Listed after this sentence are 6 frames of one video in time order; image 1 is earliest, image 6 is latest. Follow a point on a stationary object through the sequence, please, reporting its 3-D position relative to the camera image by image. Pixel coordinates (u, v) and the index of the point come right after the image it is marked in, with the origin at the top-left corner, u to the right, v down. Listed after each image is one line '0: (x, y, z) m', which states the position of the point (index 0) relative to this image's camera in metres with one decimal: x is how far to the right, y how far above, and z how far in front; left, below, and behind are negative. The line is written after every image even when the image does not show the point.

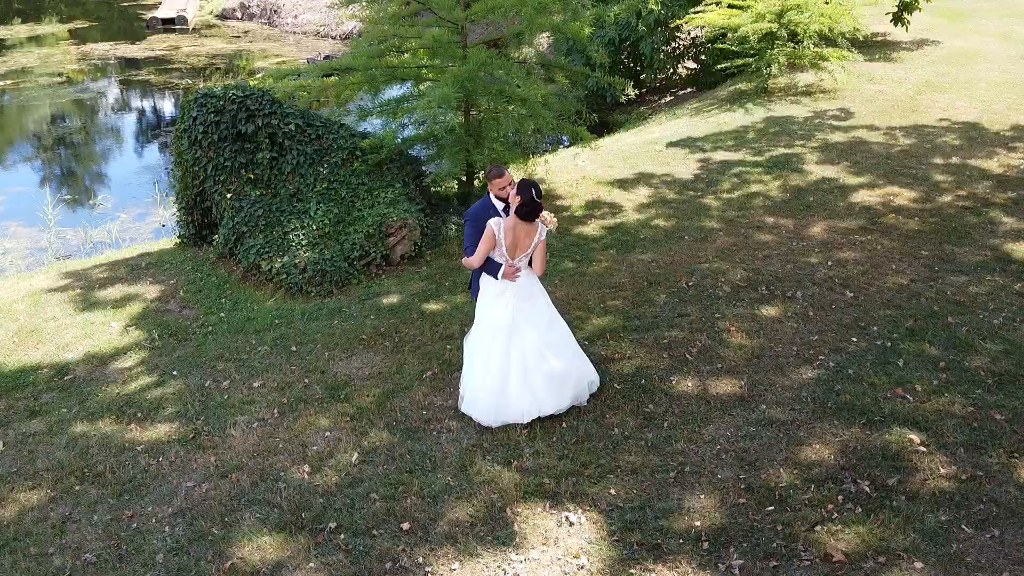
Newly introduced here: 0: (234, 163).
0: (-2.6, +1.2, +7.7) m
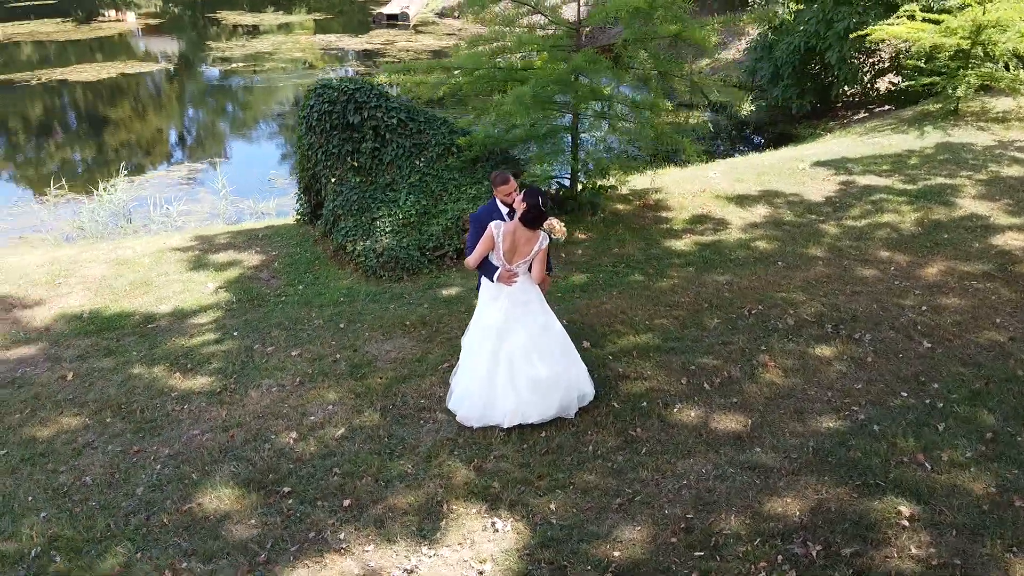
0: (-1.8, +1.4, +8.3) m
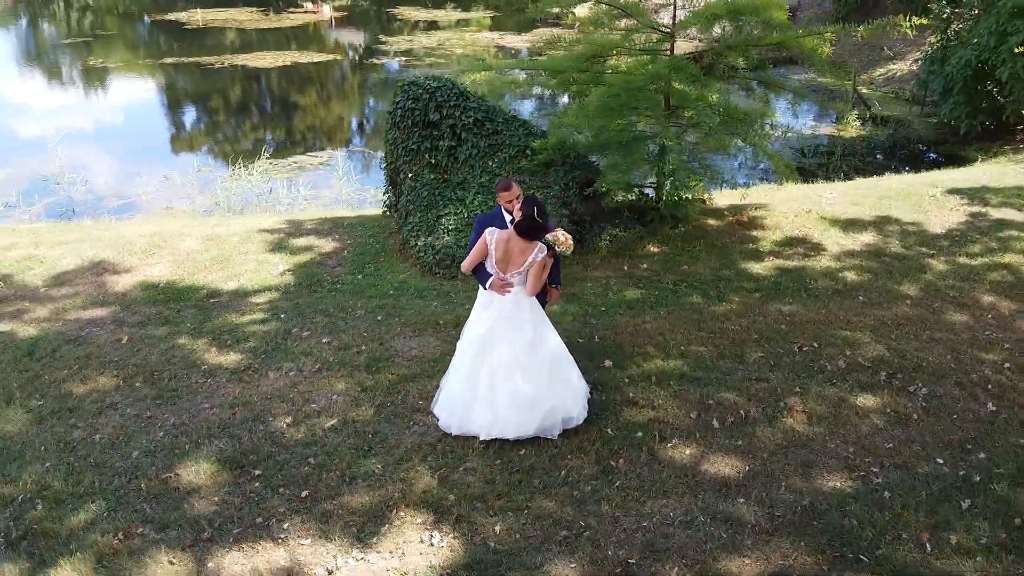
0: (-1.0, +1.5, +8.4) m
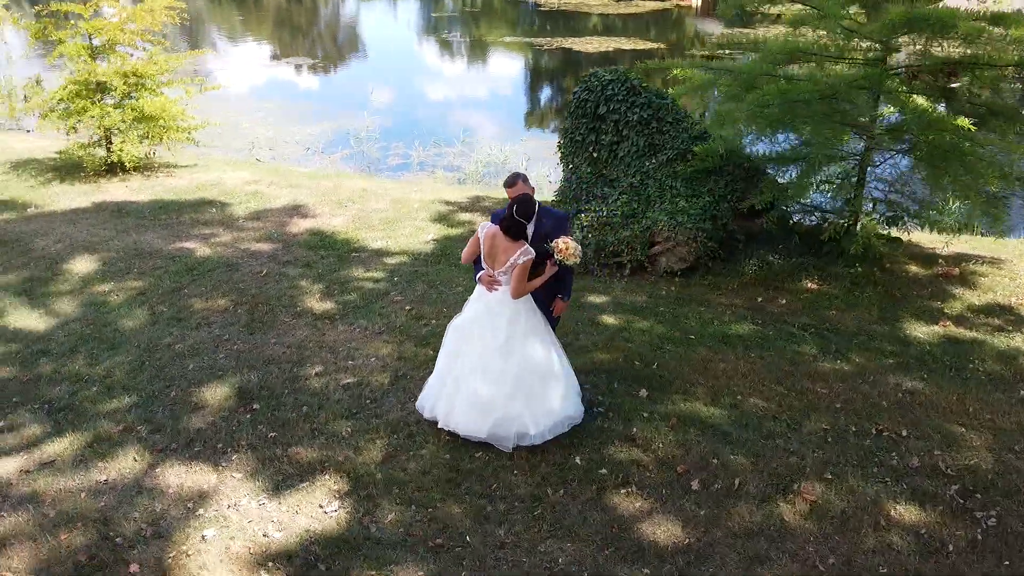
0: (+0.7, +1.5, +8.3) m
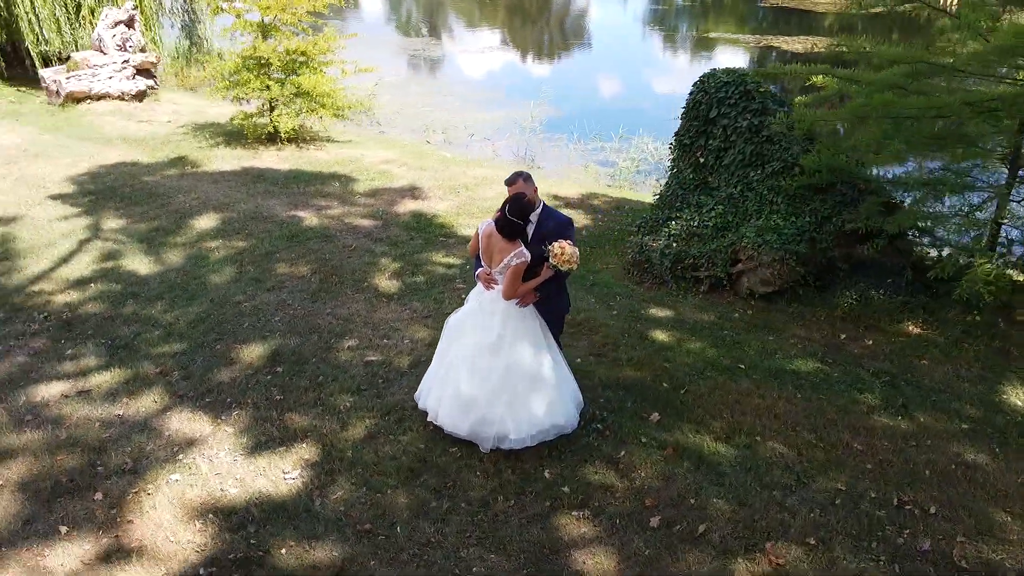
0: (+1.7, +1.4, +7.9) m
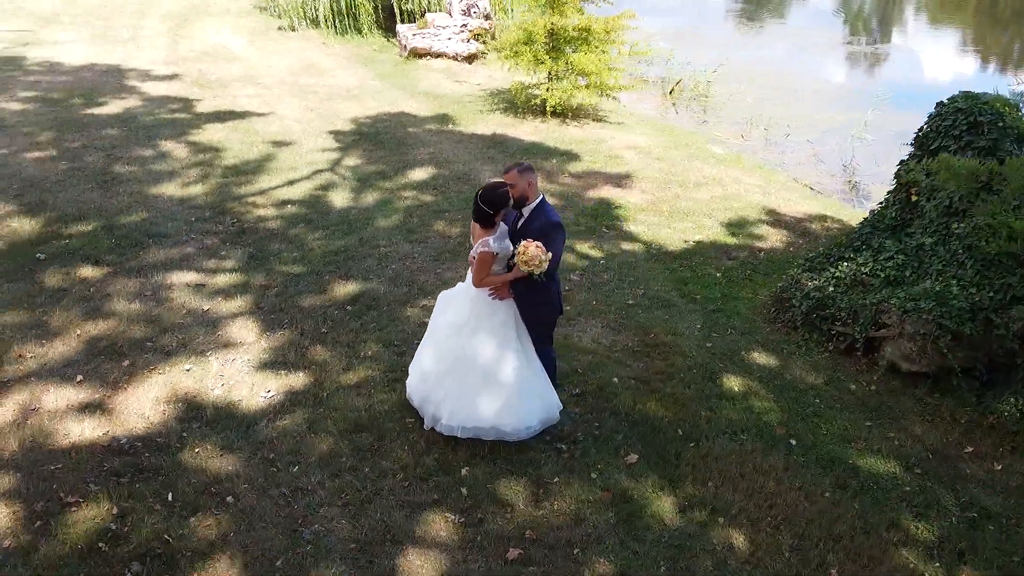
0: (+3.1, +0.9, +6.5) m
